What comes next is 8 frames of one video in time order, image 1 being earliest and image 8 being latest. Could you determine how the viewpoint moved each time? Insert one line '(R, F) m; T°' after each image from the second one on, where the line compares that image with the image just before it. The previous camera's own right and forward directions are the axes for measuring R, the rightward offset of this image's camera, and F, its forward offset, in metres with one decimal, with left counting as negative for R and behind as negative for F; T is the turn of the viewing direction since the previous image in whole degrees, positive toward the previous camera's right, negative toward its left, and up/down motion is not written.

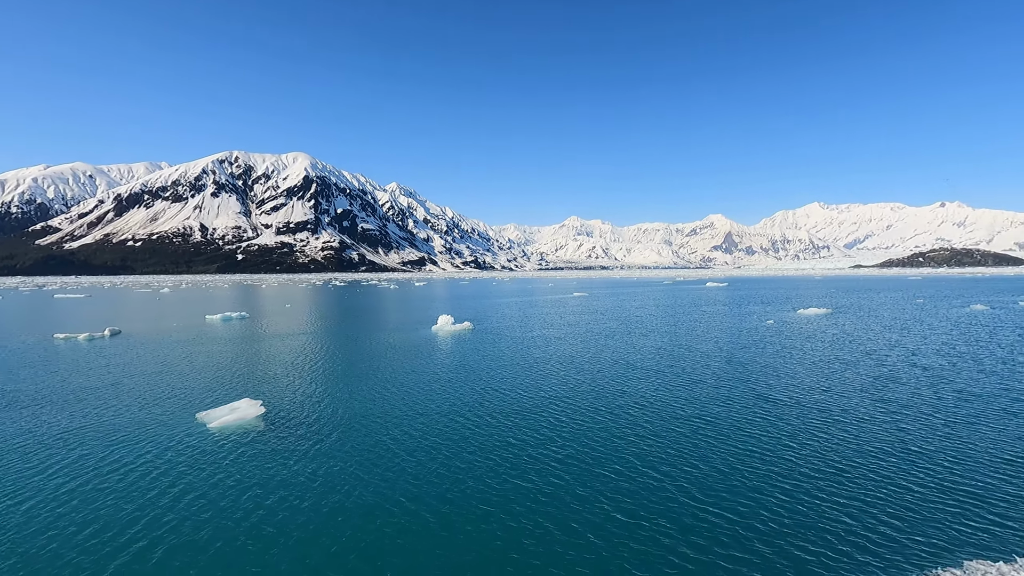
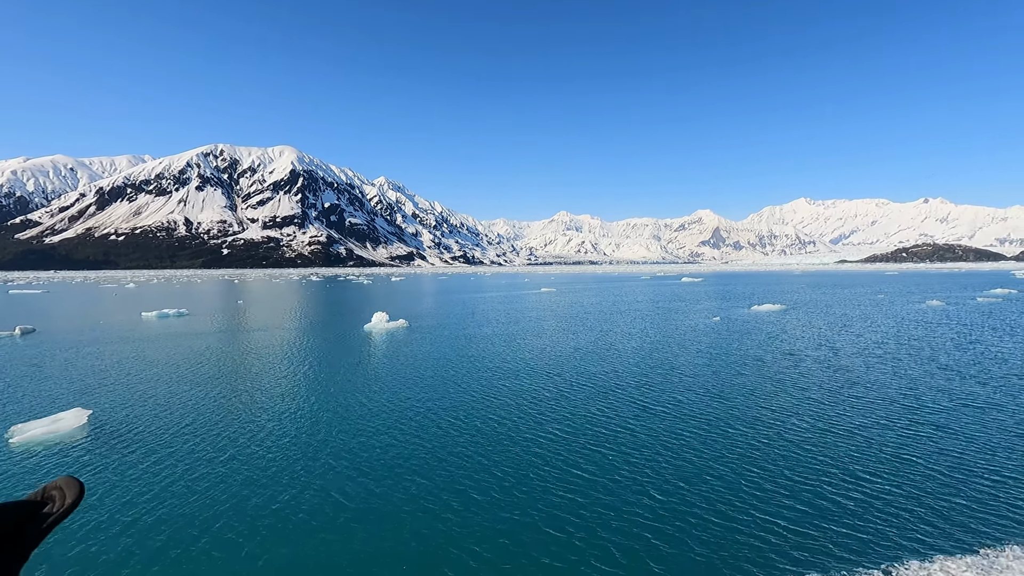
(+1.0, -0.2) m; +1°
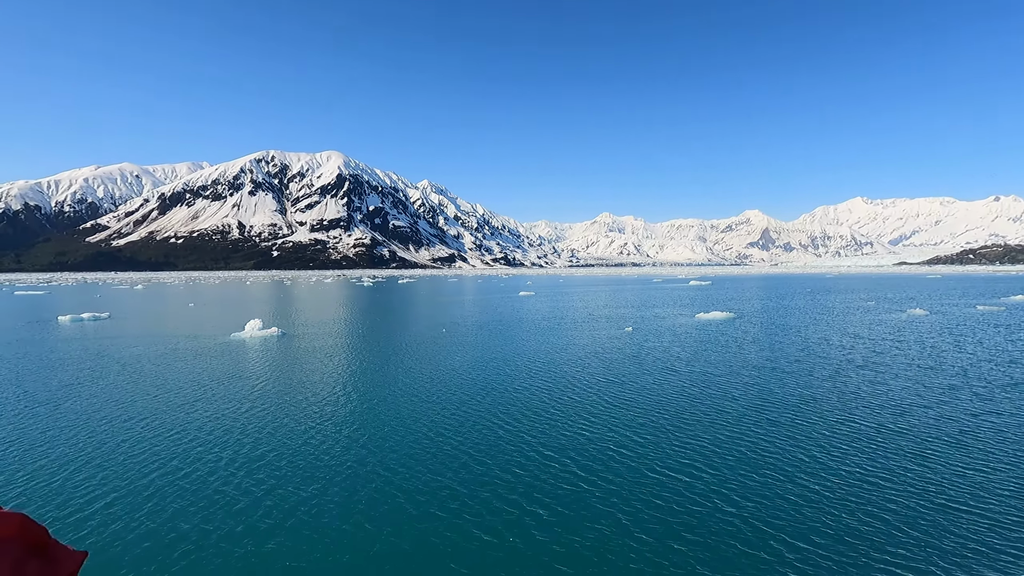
(-2.4, +4.6) m; -5°
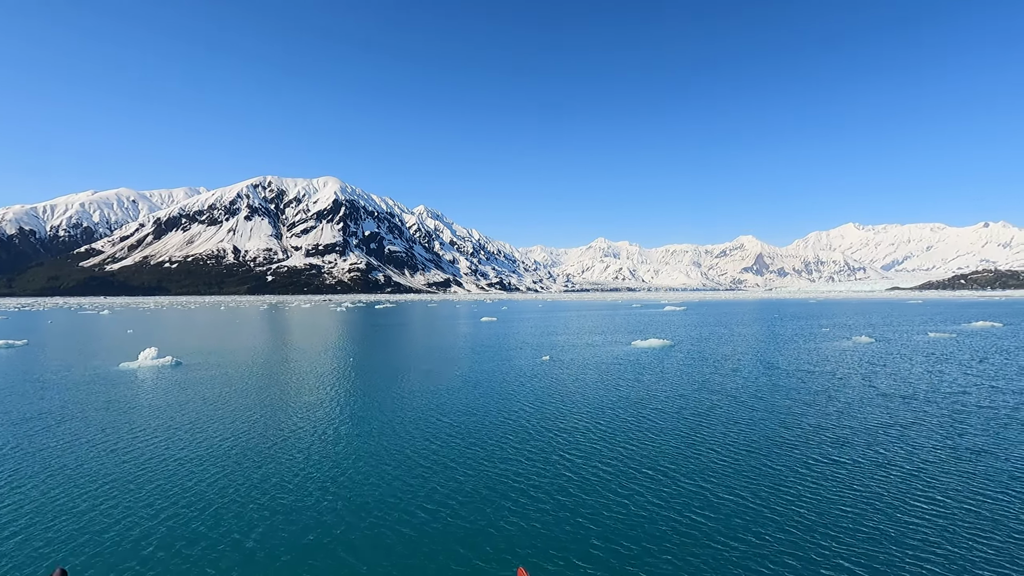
(+1.0, +0.6) m; 0°
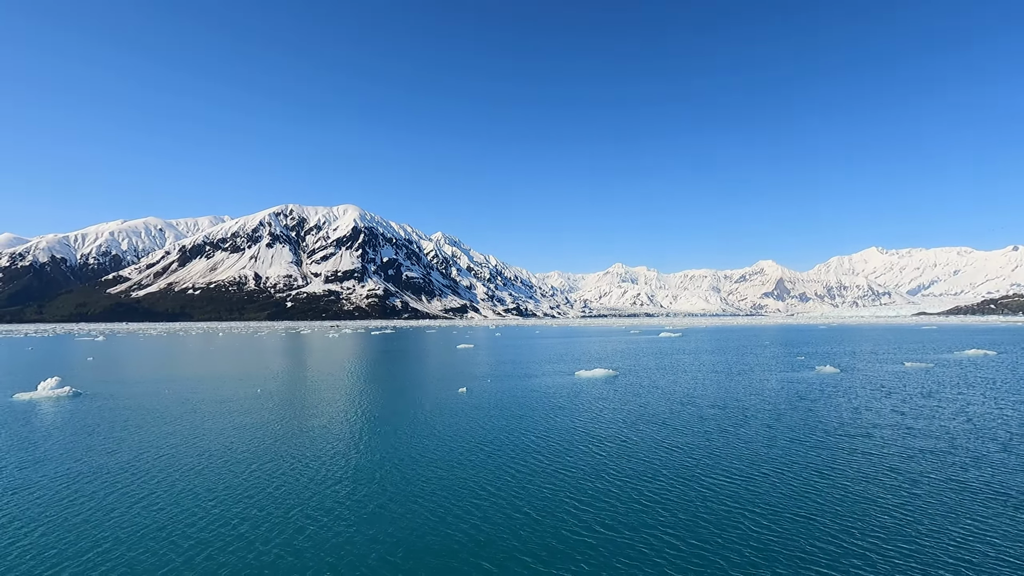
(-1.2, +2.7) m; -2°
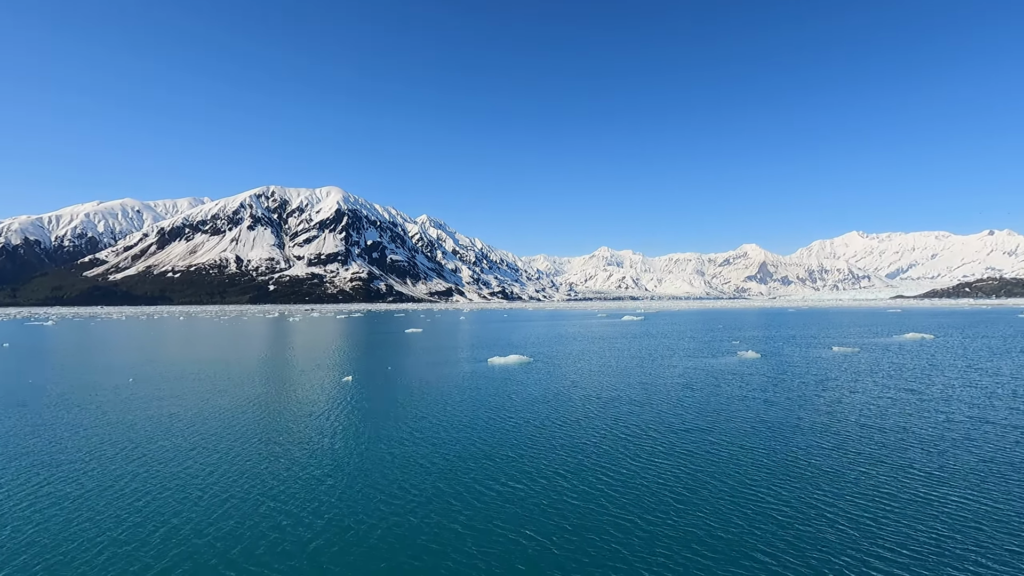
(+1.8, -0.7) m; +2°
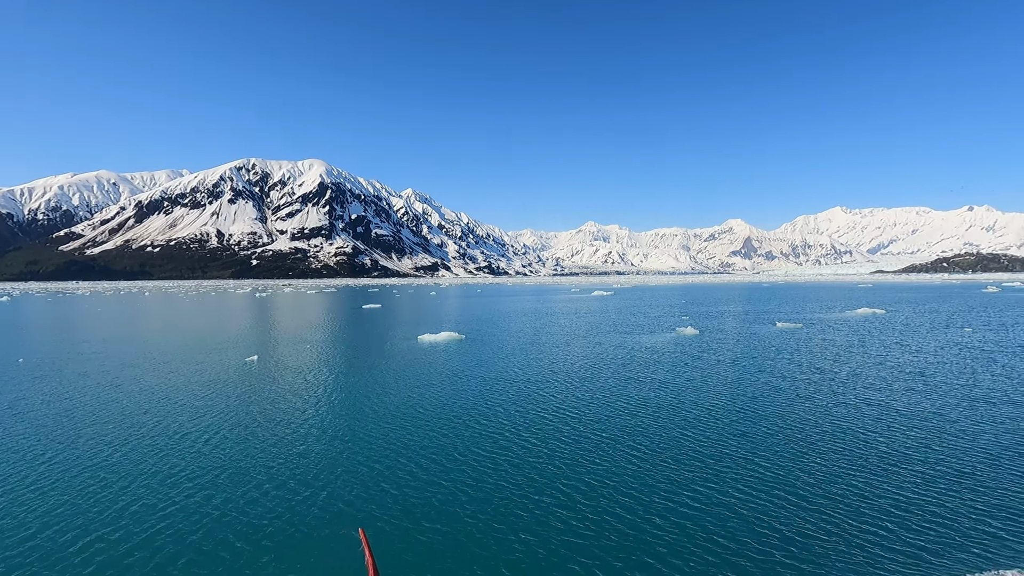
(+1.4, -1.0) m; +1°
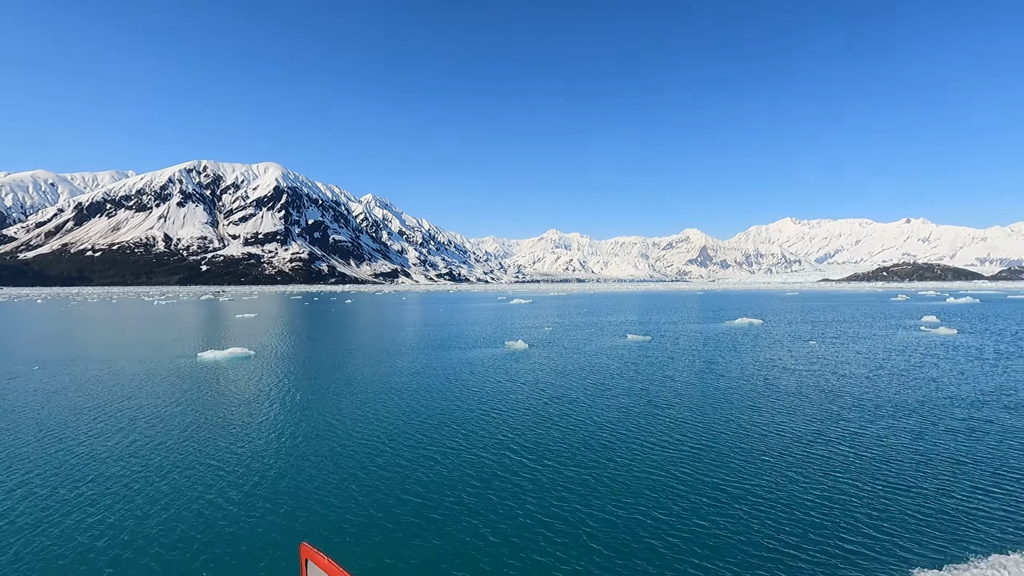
(+4.1, -2.6) m; +4°
